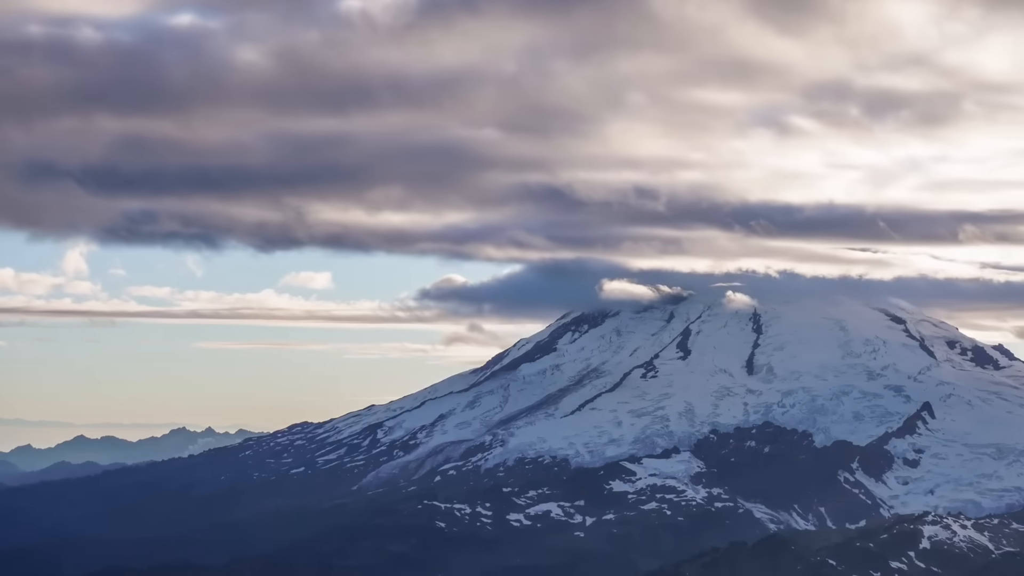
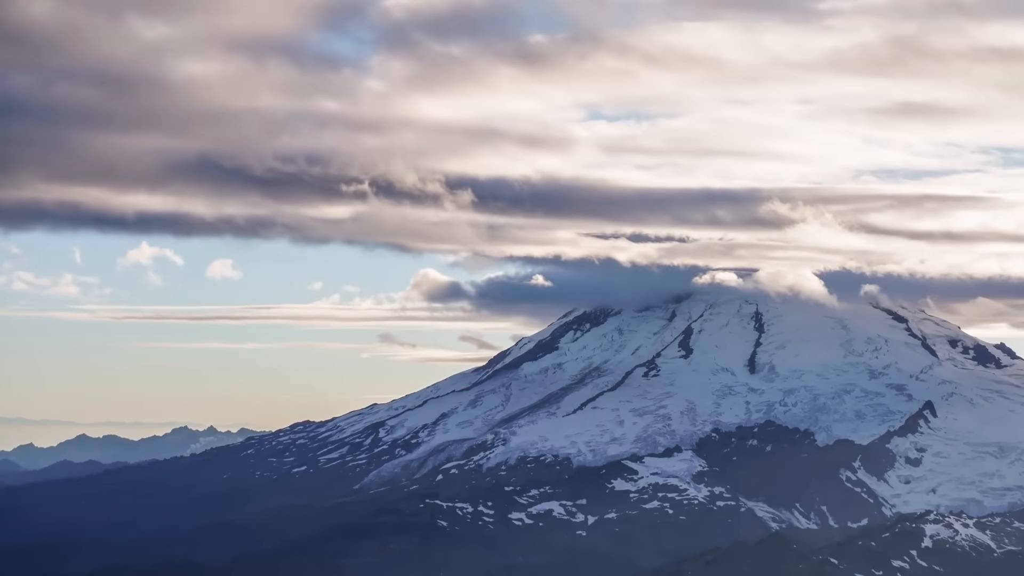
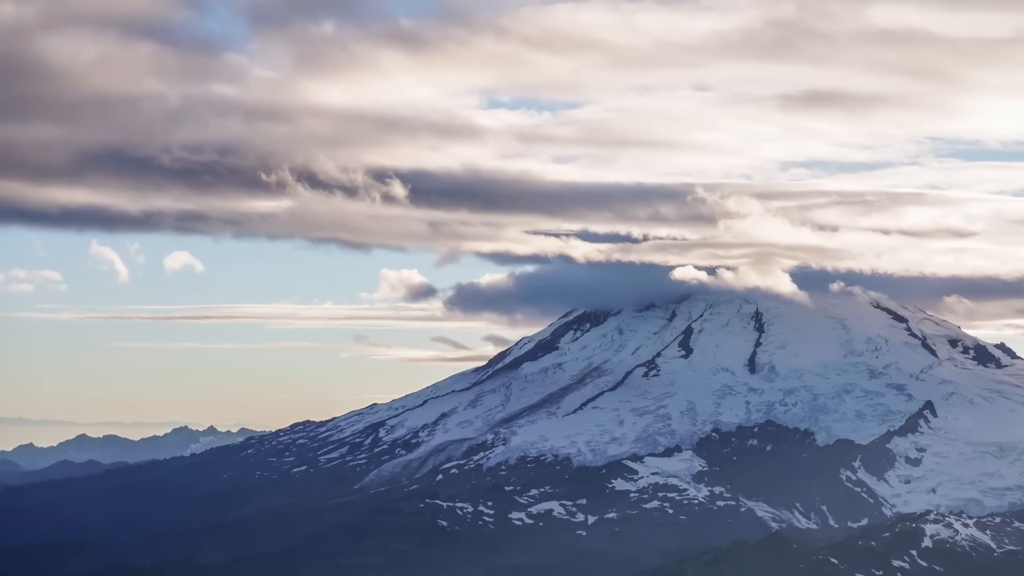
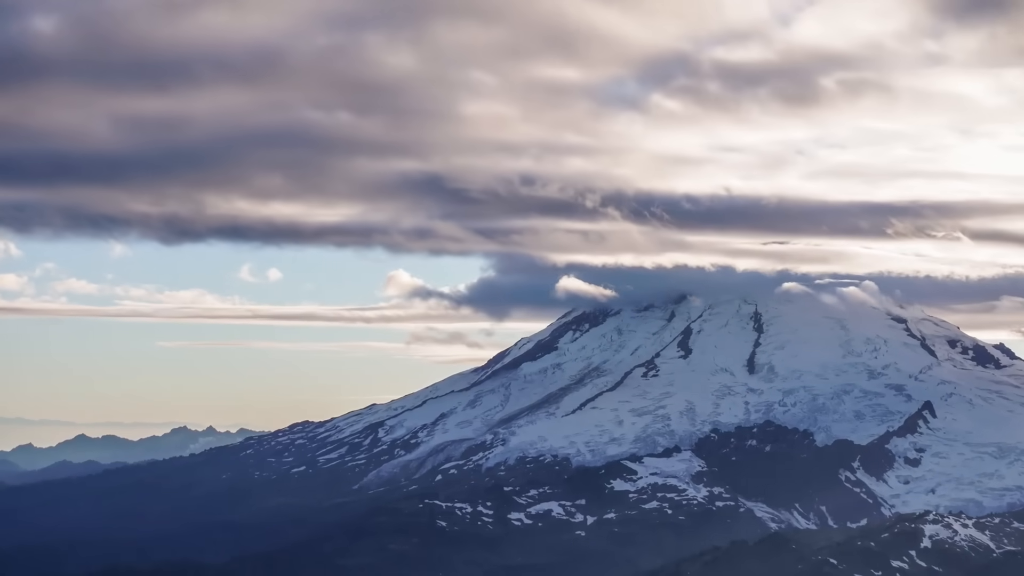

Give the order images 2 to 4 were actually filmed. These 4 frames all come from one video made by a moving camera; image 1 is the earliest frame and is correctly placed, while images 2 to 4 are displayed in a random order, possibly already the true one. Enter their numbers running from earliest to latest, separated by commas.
4, 2, 3
